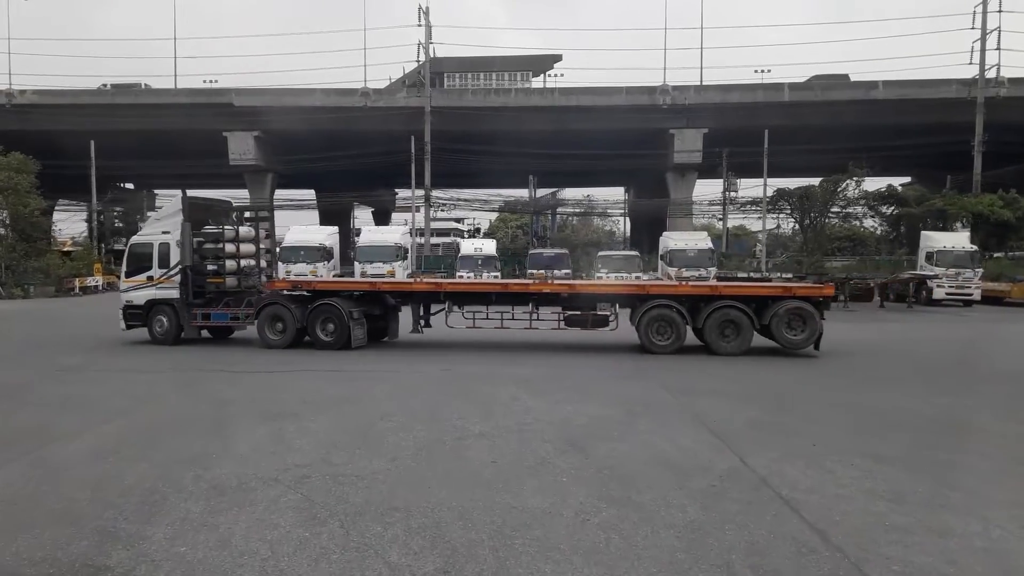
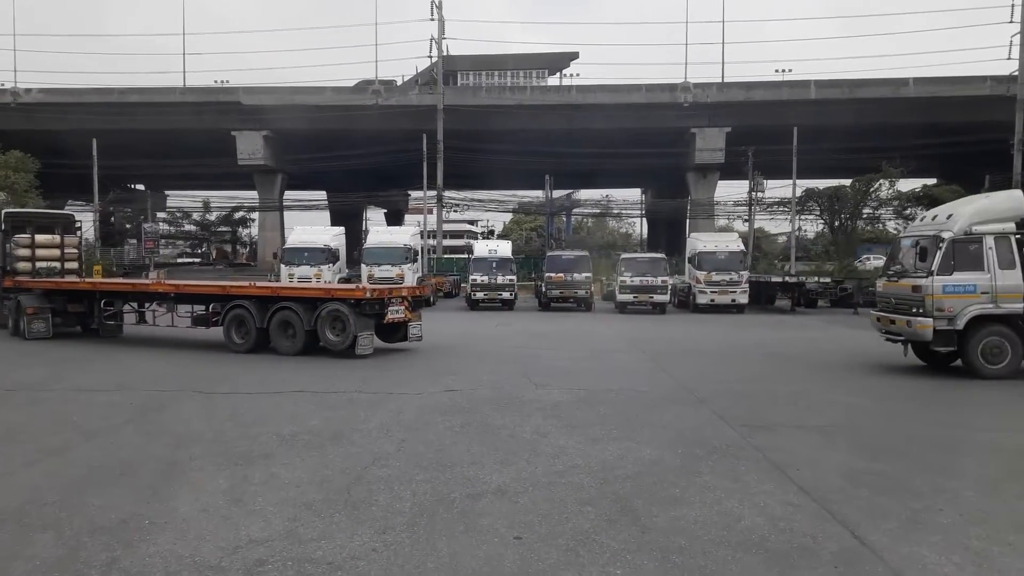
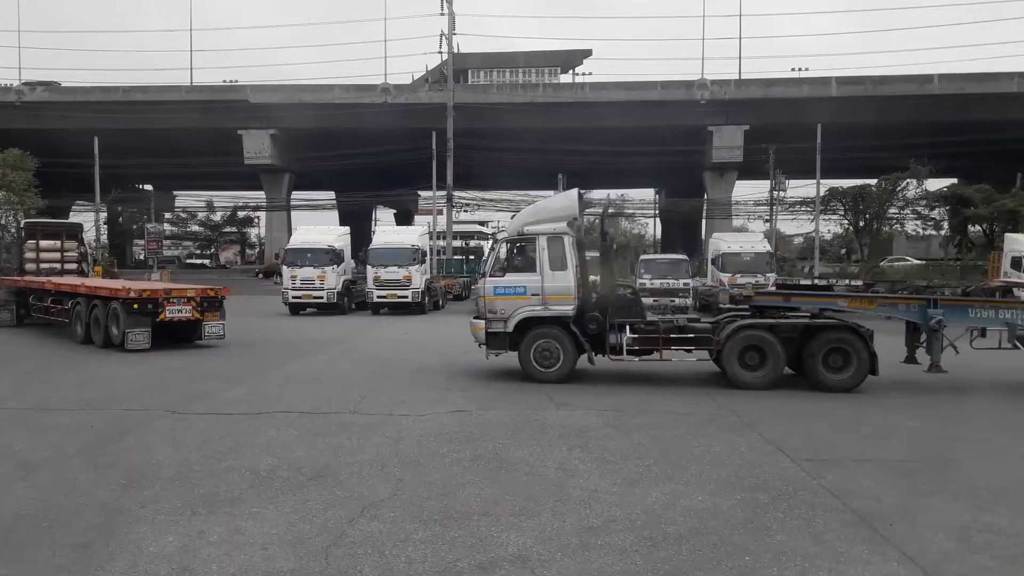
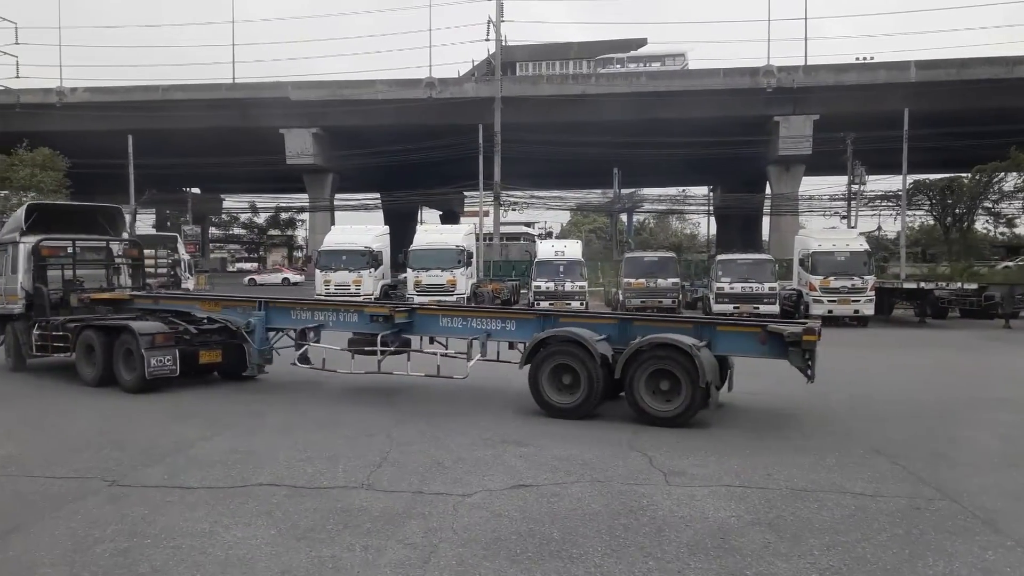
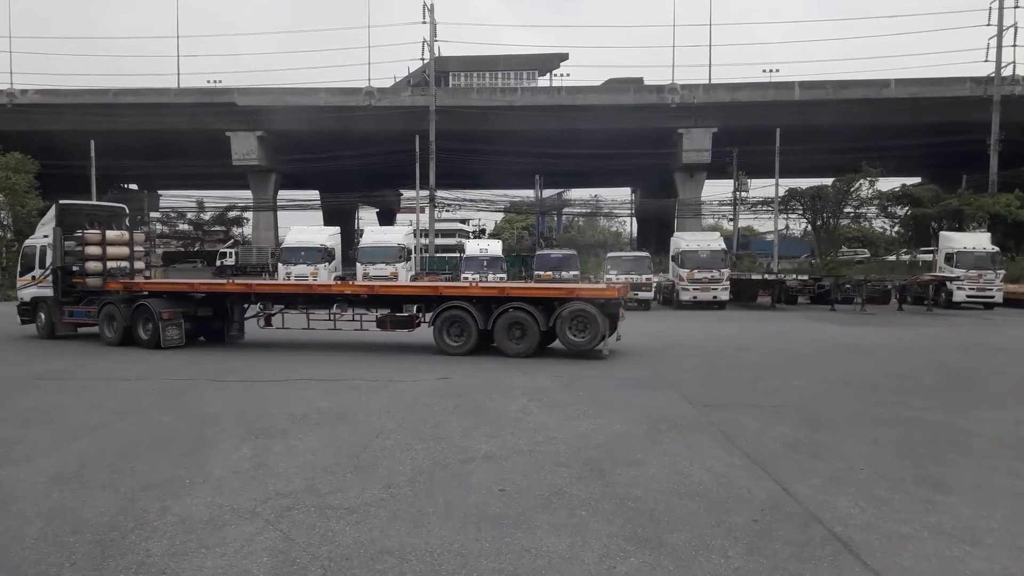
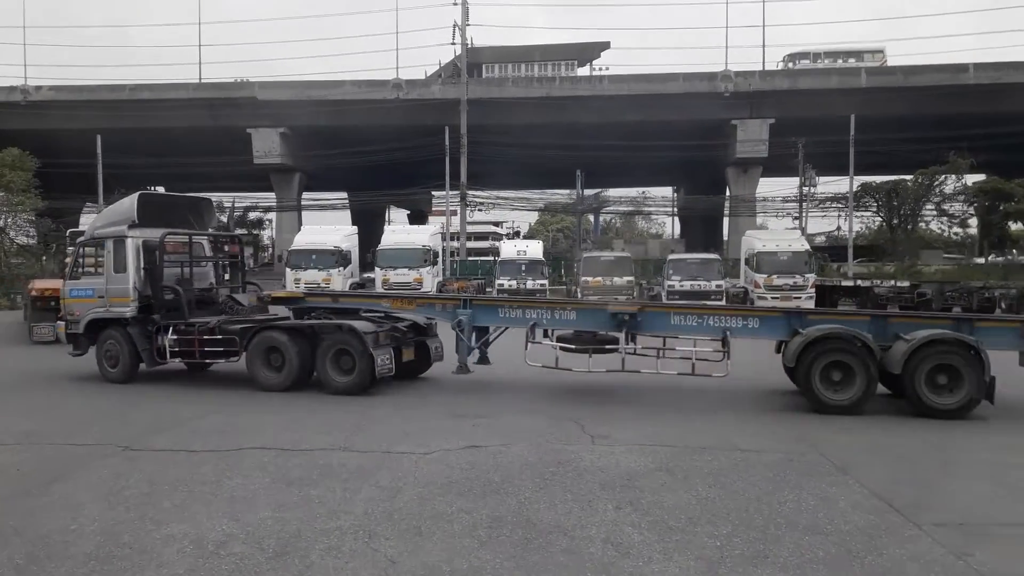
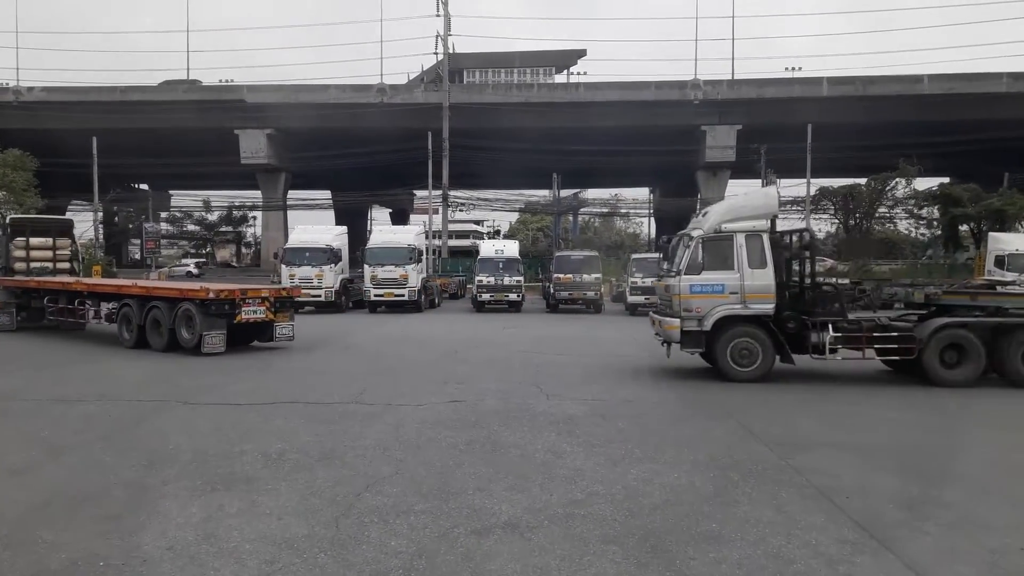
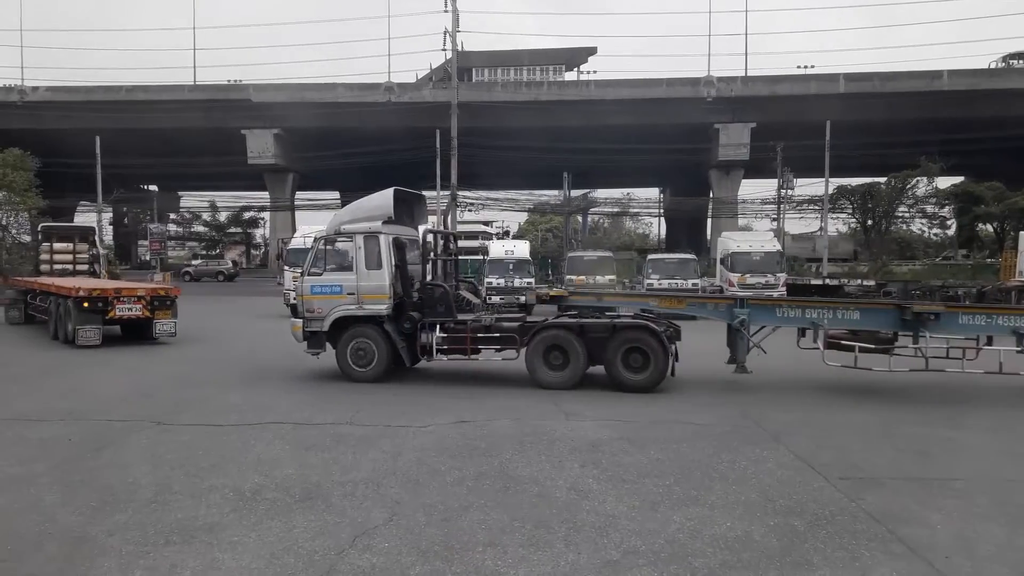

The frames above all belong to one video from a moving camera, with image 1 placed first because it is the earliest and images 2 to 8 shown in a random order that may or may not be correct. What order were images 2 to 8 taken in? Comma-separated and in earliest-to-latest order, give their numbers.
5, 2, 7, 3, 8, 6, 4
